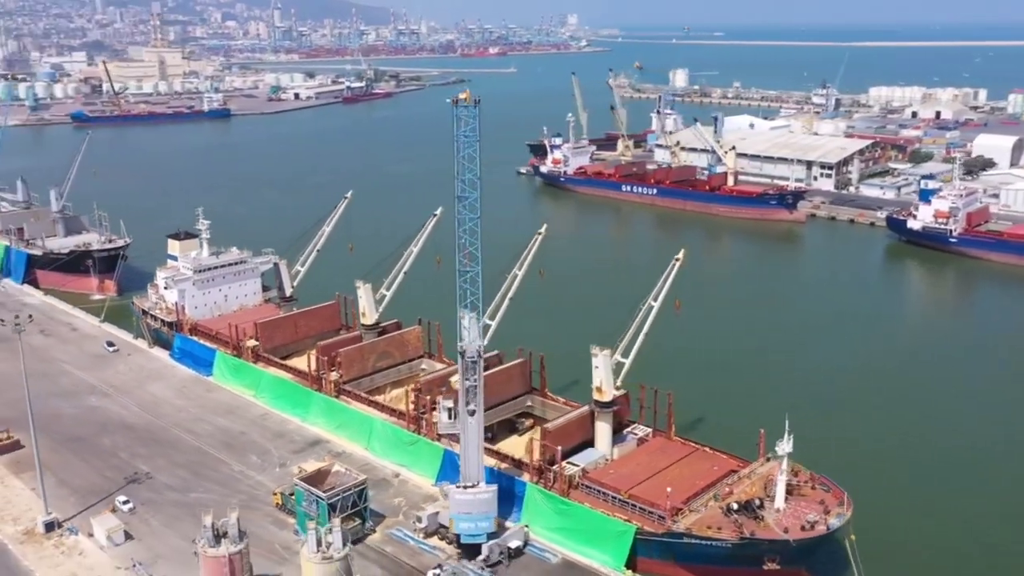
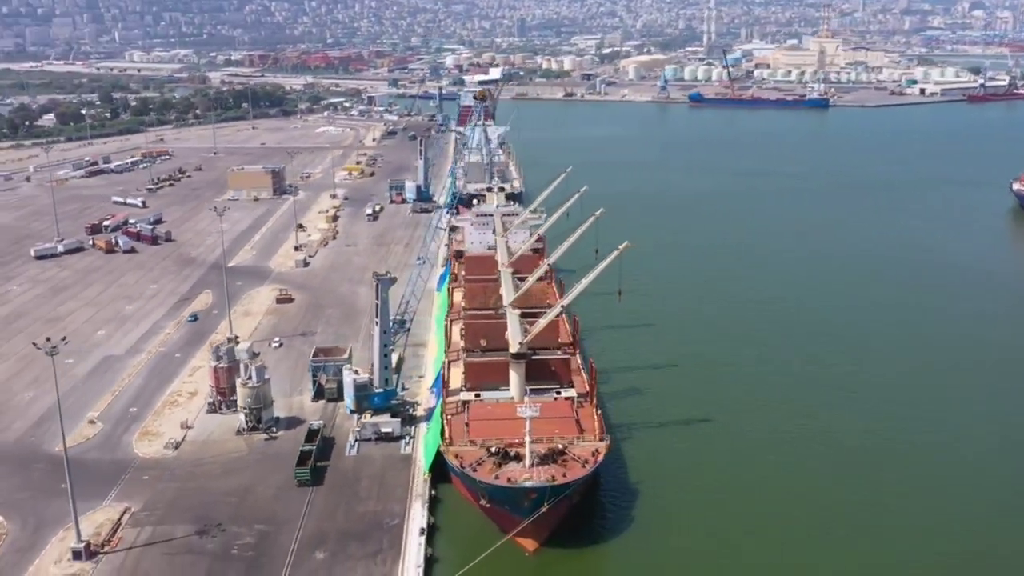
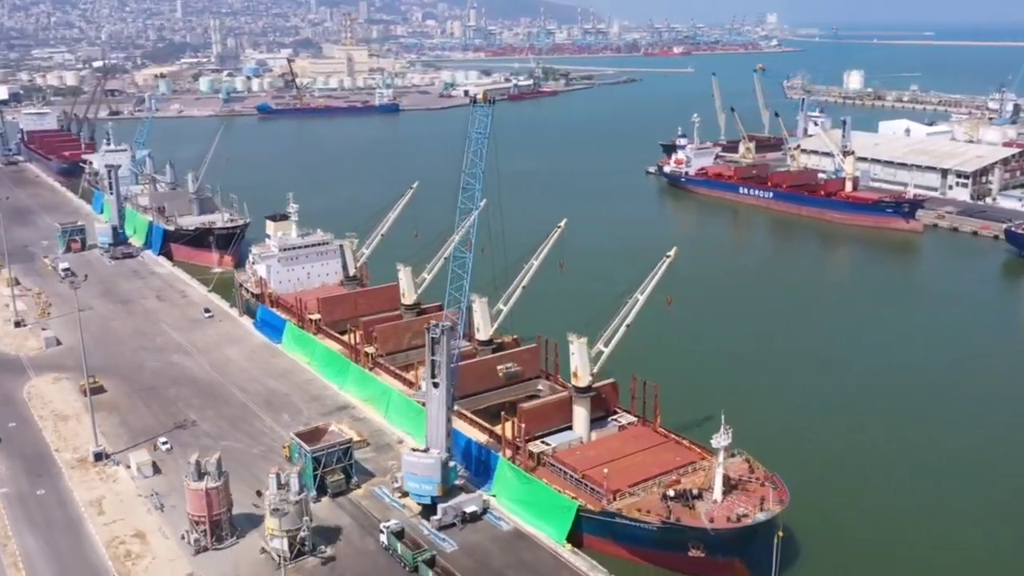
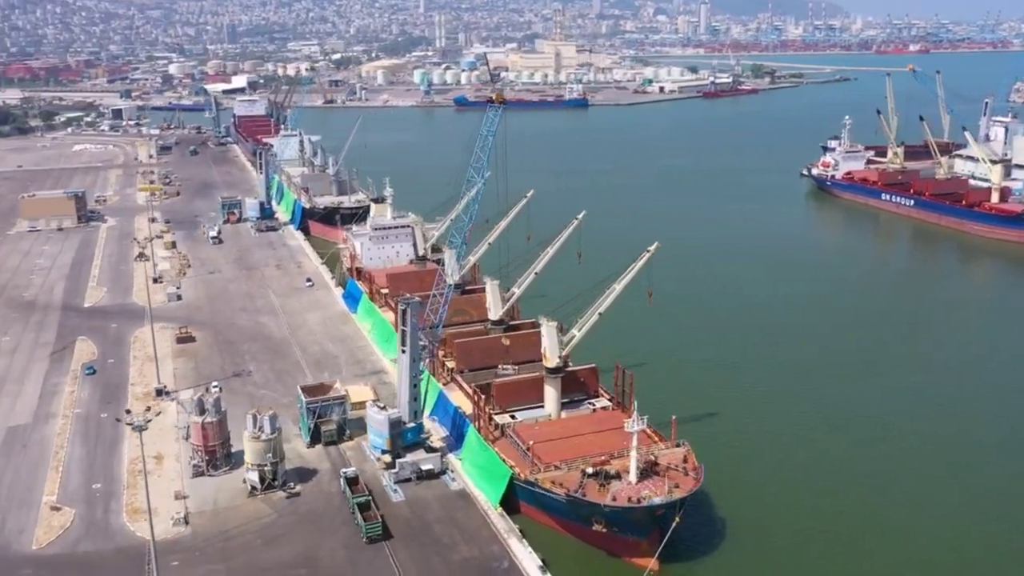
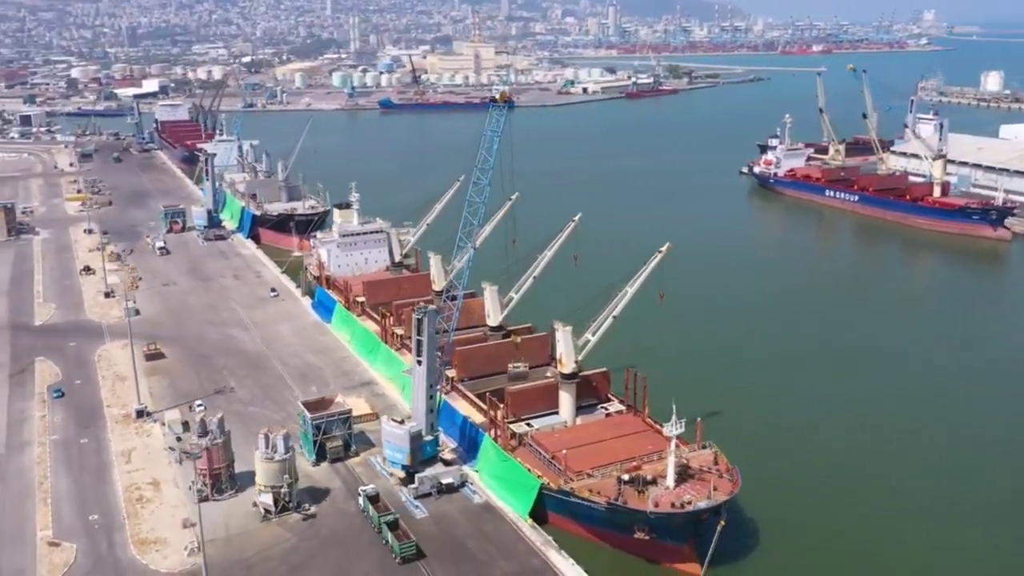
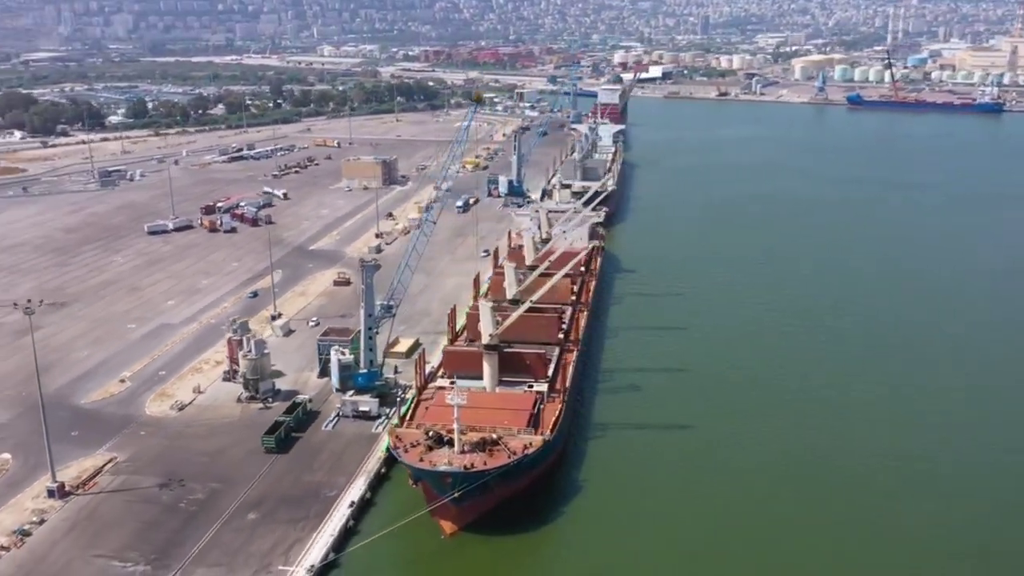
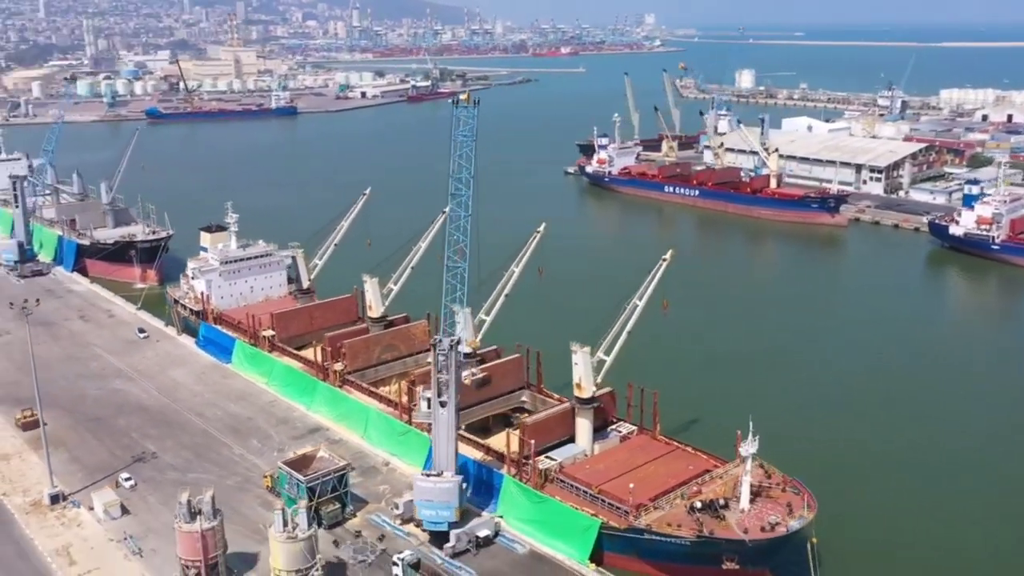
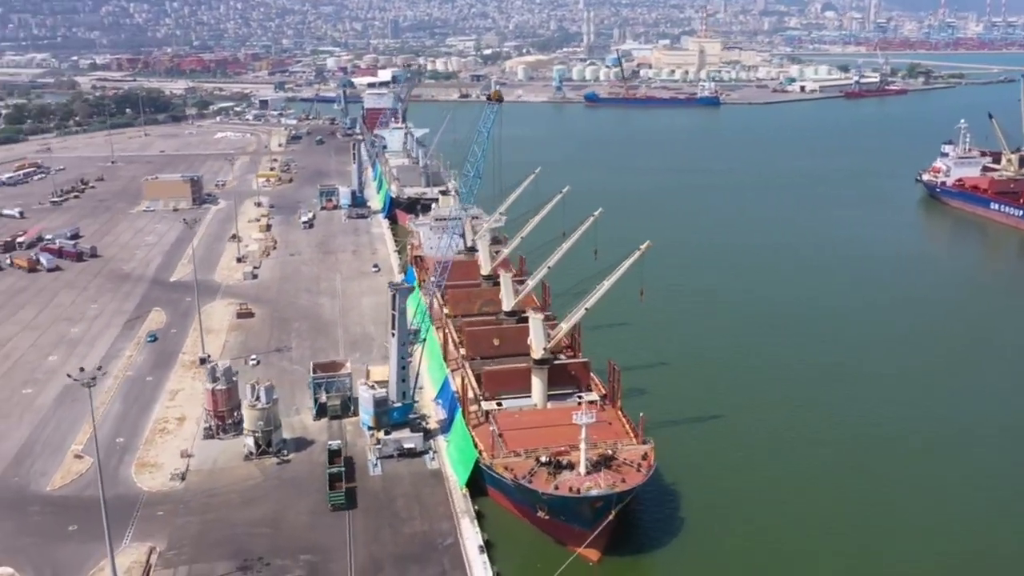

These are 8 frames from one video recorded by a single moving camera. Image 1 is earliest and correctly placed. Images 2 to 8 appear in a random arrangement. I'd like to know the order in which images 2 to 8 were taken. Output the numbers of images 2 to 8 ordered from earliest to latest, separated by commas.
7, 3, 5, 4, 8, 2, 6
